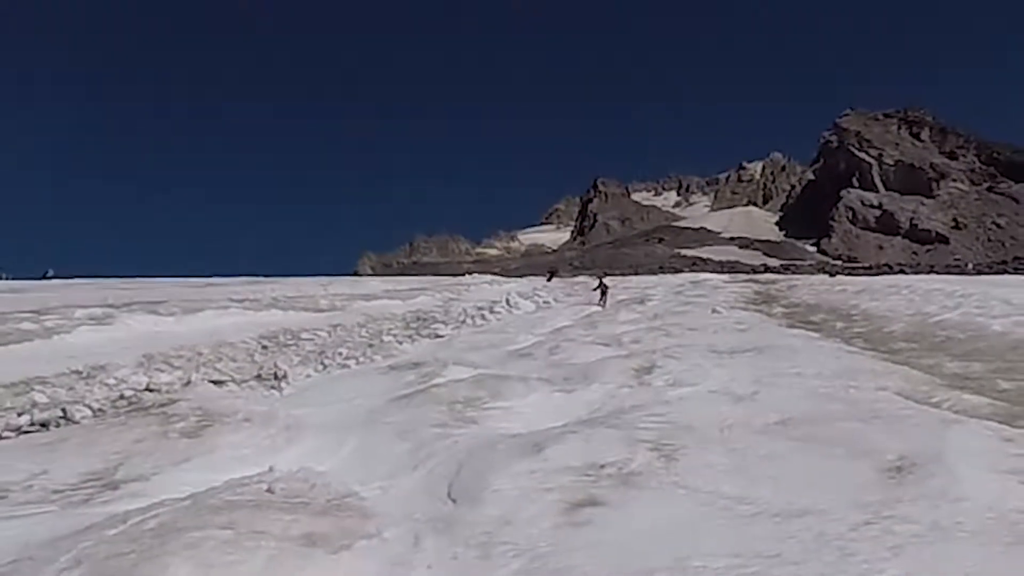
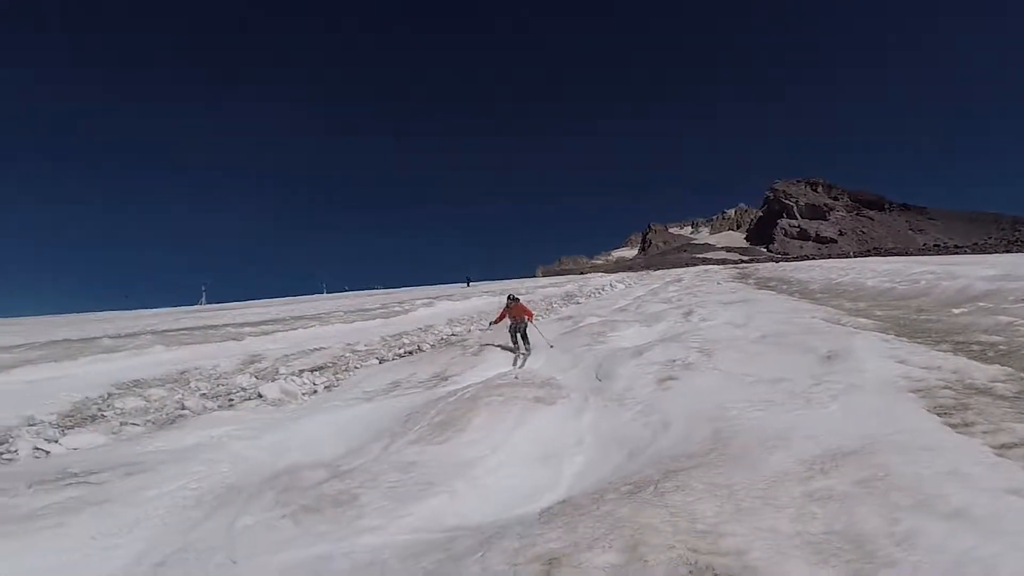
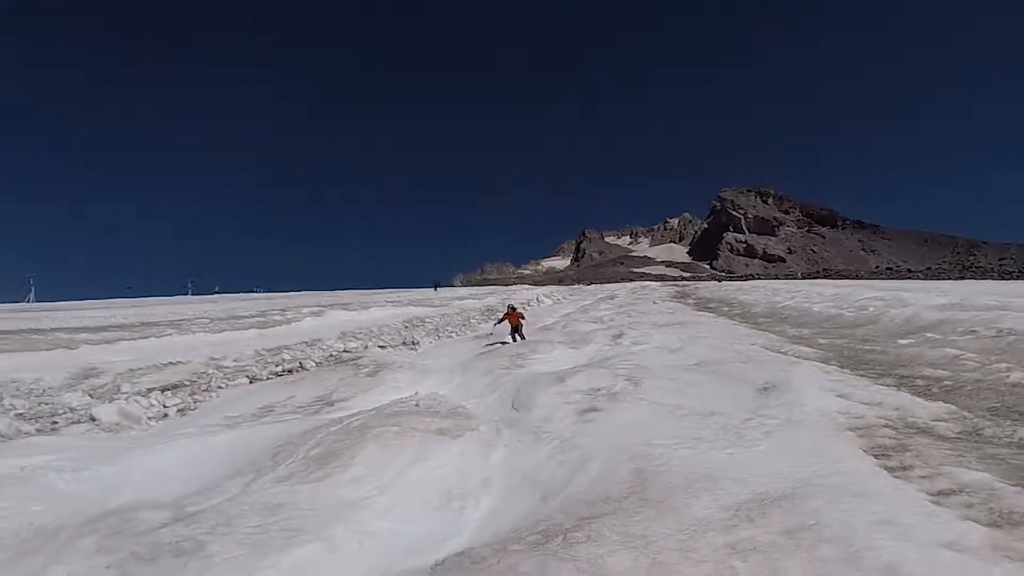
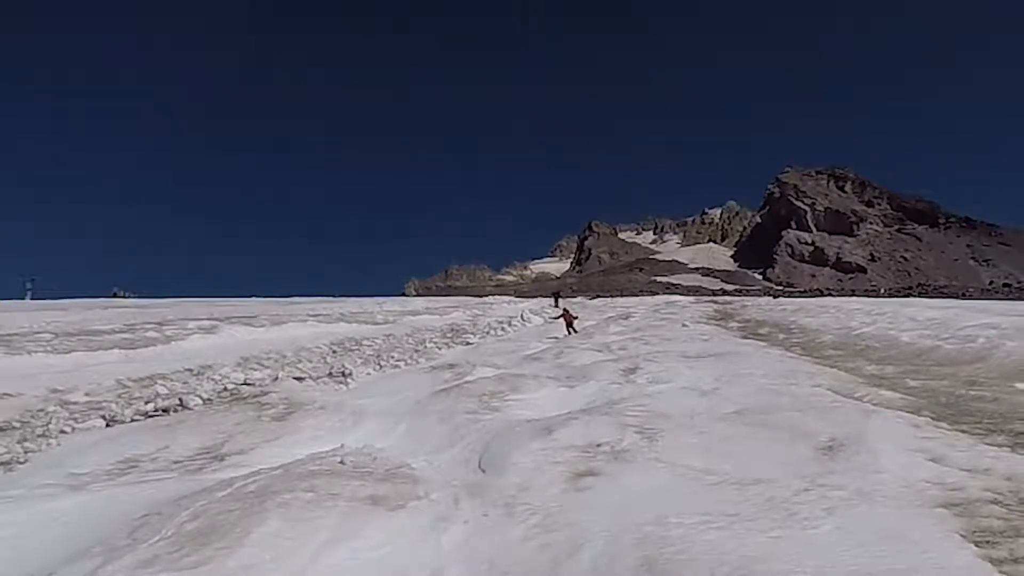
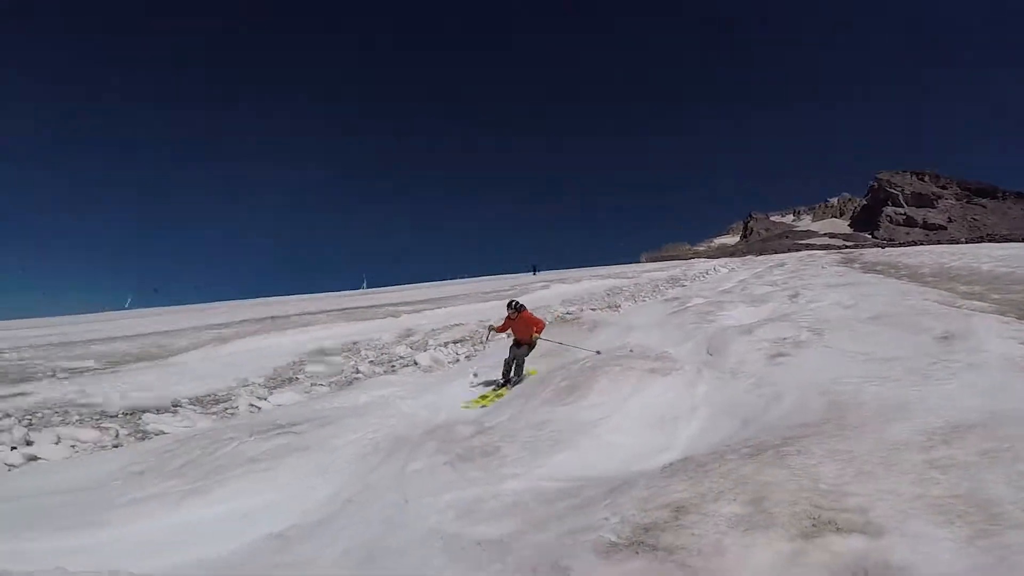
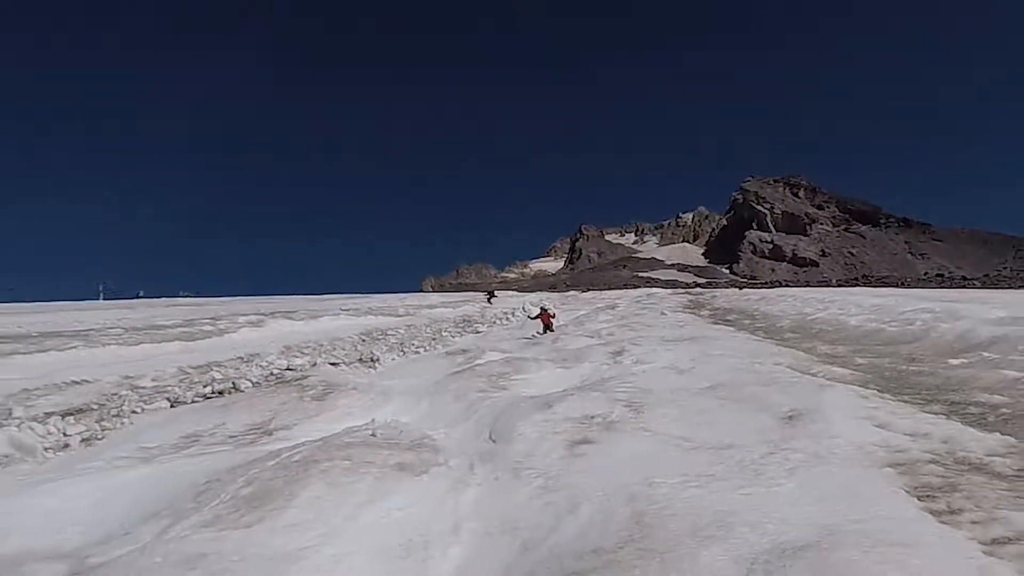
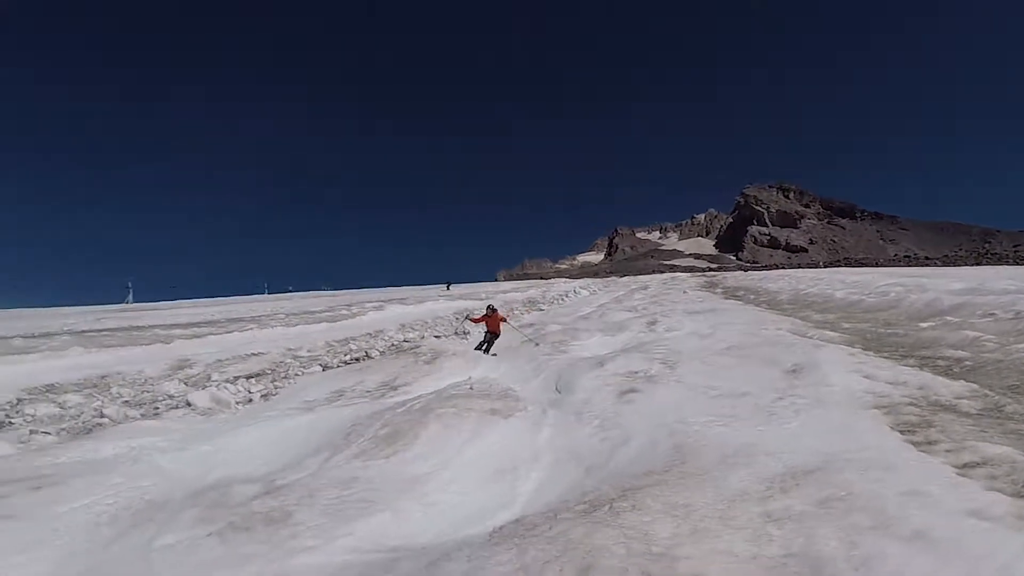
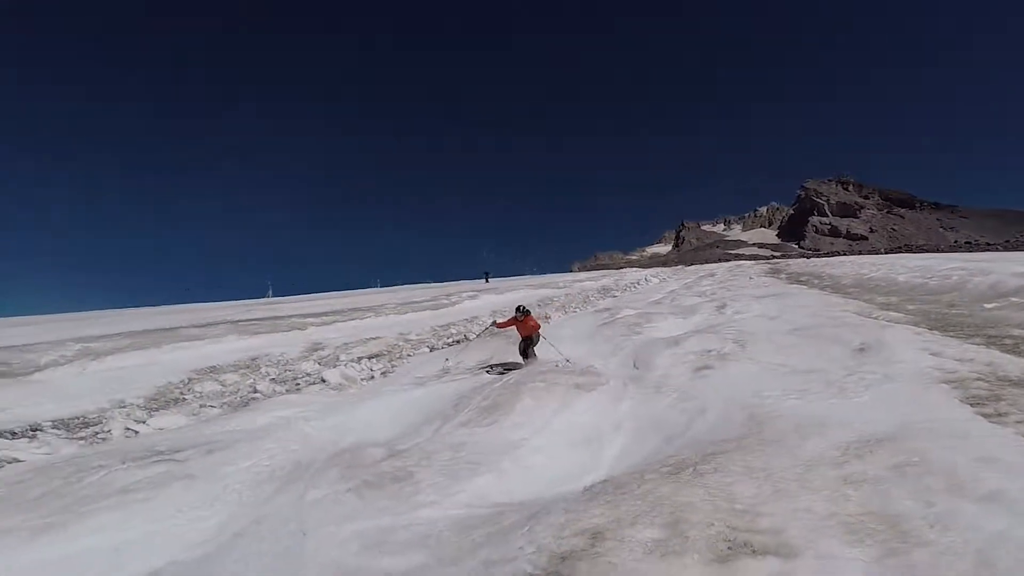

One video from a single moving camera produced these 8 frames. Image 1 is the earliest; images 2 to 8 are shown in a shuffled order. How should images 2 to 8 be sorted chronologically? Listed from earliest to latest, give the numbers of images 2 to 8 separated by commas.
4, 6, 3, 7, 2, 8, 5
